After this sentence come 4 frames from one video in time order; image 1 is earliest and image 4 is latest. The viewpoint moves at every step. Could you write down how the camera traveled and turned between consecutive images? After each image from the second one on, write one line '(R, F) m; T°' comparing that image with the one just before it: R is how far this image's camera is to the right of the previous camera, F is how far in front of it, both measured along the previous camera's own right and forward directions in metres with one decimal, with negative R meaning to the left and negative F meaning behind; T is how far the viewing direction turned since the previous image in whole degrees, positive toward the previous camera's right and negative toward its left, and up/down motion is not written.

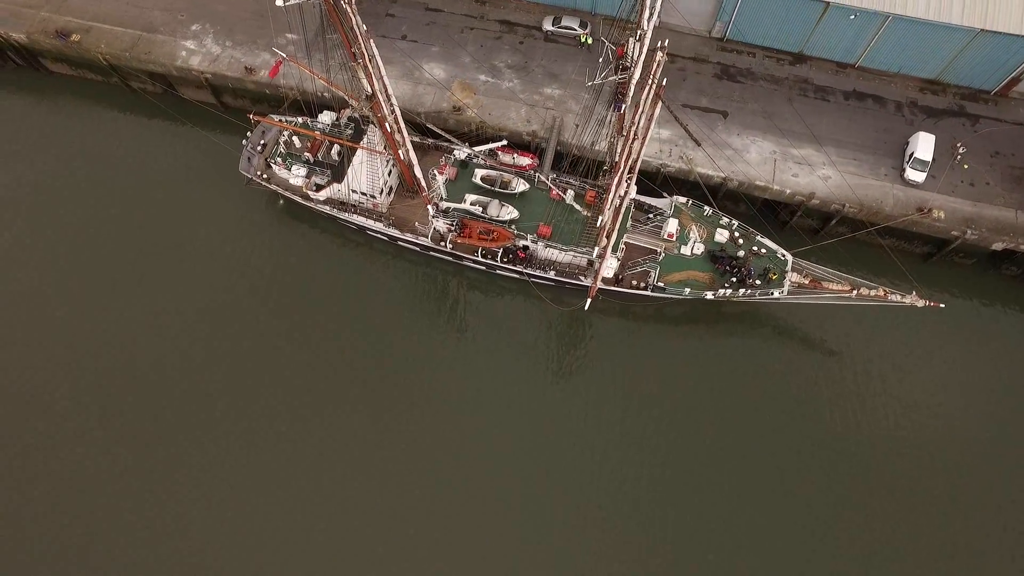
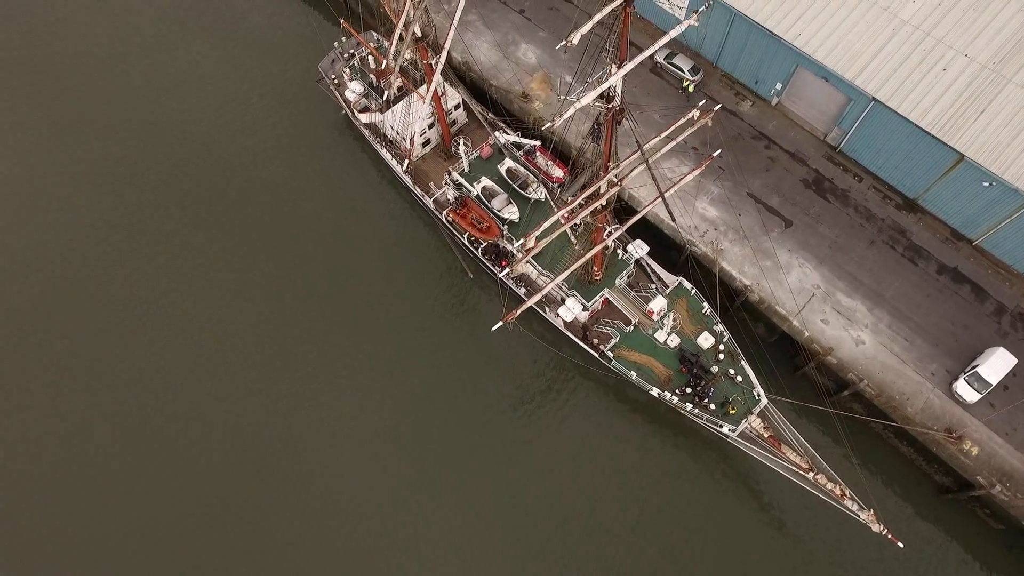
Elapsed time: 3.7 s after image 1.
(+10.7, +3.6) m; -12°
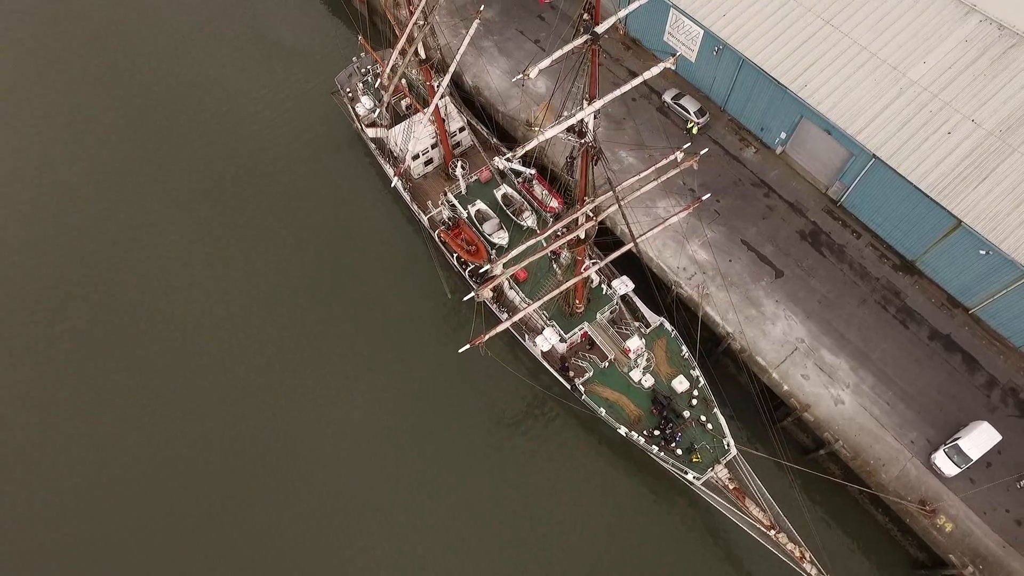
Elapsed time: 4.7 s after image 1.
(+2.9, -0.1) m; -3°
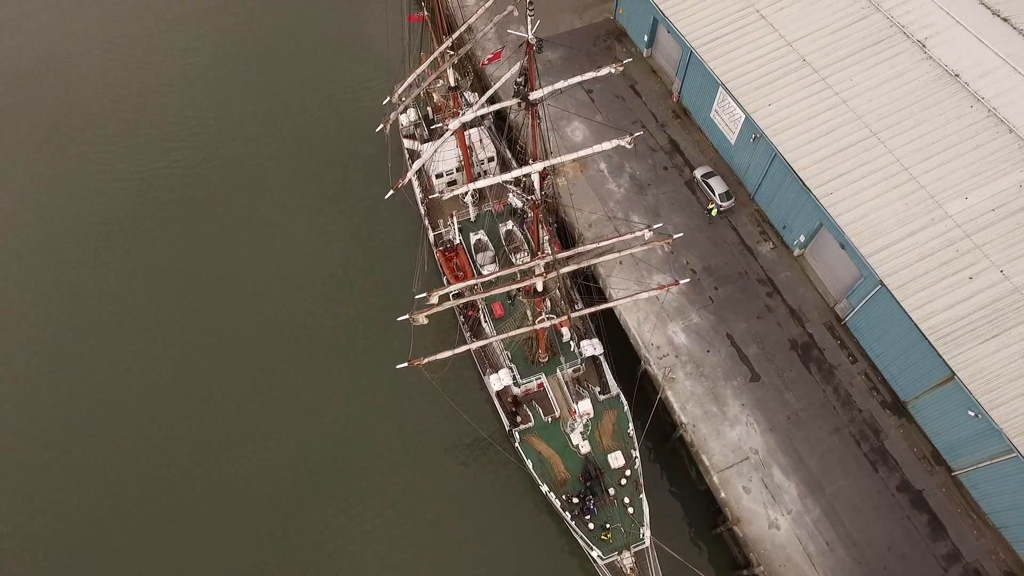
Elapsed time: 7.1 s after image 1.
(+6.8, 0.0) m; -8°
